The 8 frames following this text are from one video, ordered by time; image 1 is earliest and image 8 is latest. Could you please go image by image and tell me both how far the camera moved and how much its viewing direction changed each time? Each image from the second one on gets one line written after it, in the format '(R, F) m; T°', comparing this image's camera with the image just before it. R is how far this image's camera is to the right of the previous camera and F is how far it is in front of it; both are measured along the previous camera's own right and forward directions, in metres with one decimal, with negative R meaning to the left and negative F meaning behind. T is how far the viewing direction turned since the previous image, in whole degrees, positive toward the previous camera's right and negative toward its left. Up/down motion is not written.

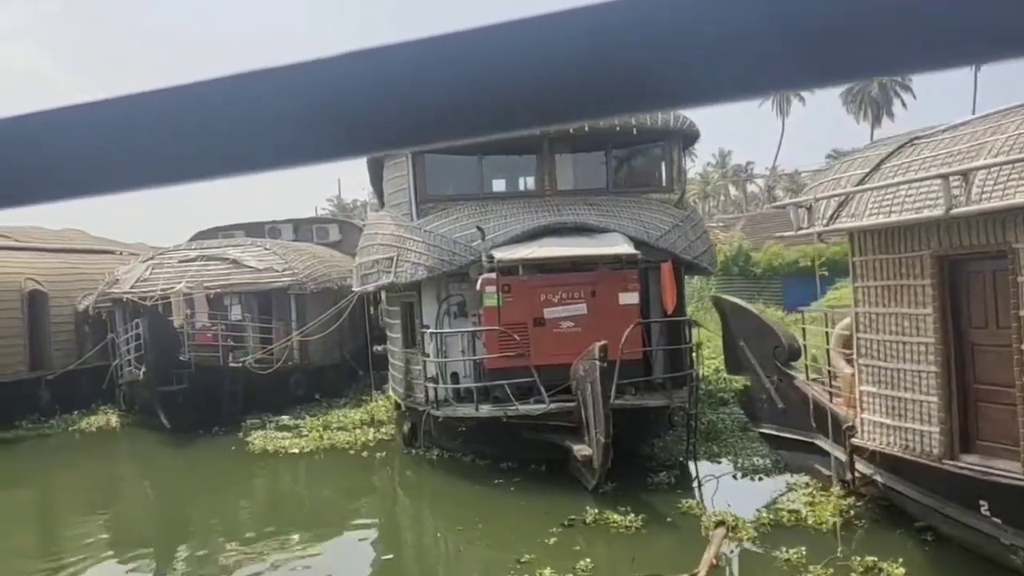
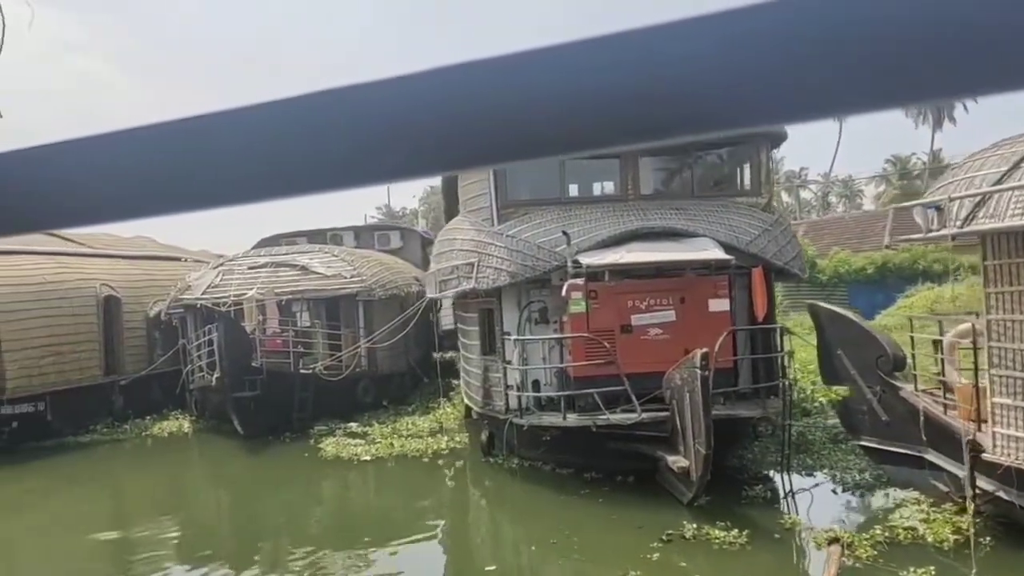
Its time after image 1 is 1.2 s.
(-0.4, +0.2) m; -3°
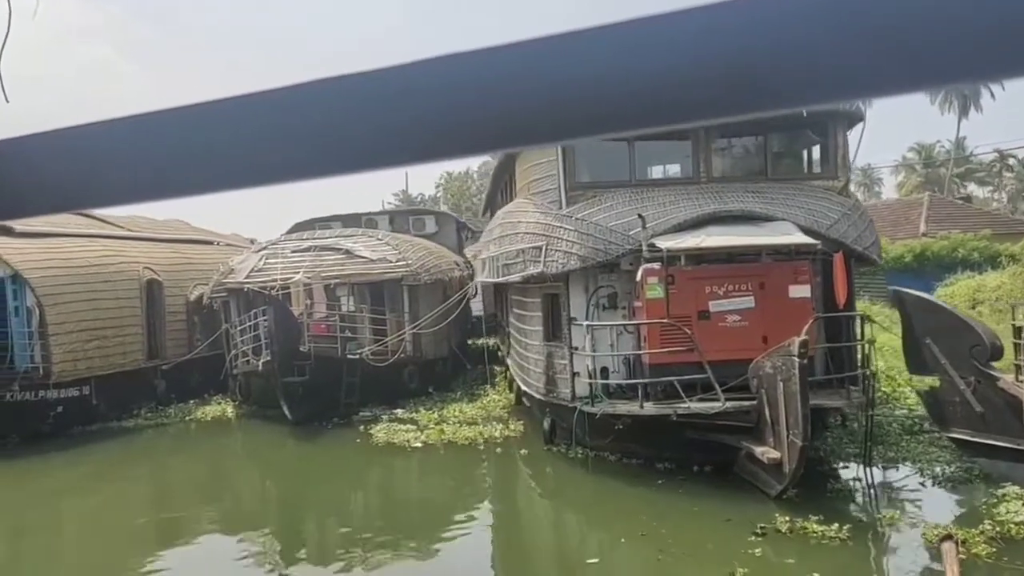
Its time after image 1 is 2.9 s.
(-0.6, +0.2) m; -1°
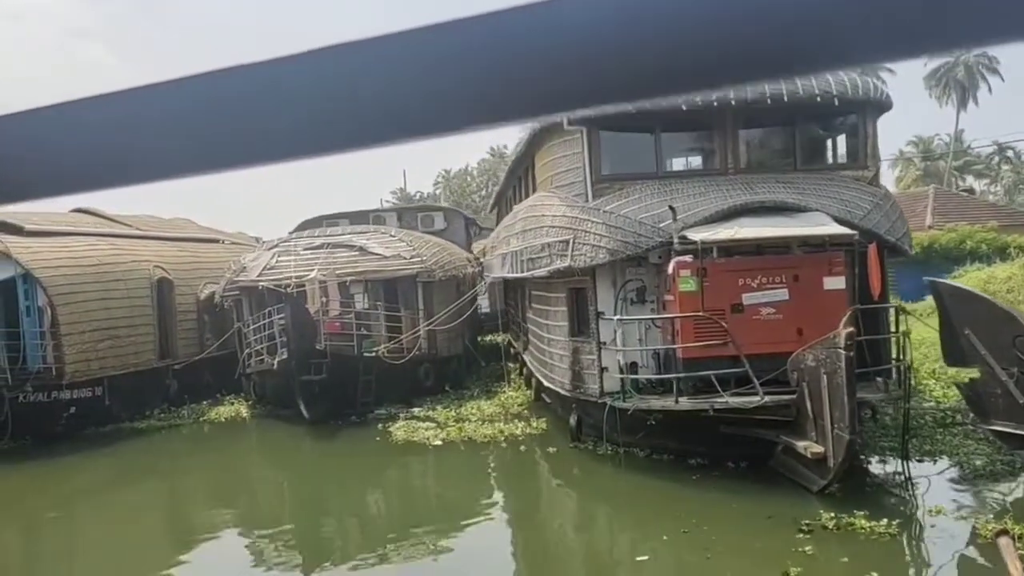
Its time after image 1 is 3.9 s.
(-0.3, +0.1) m; 0°
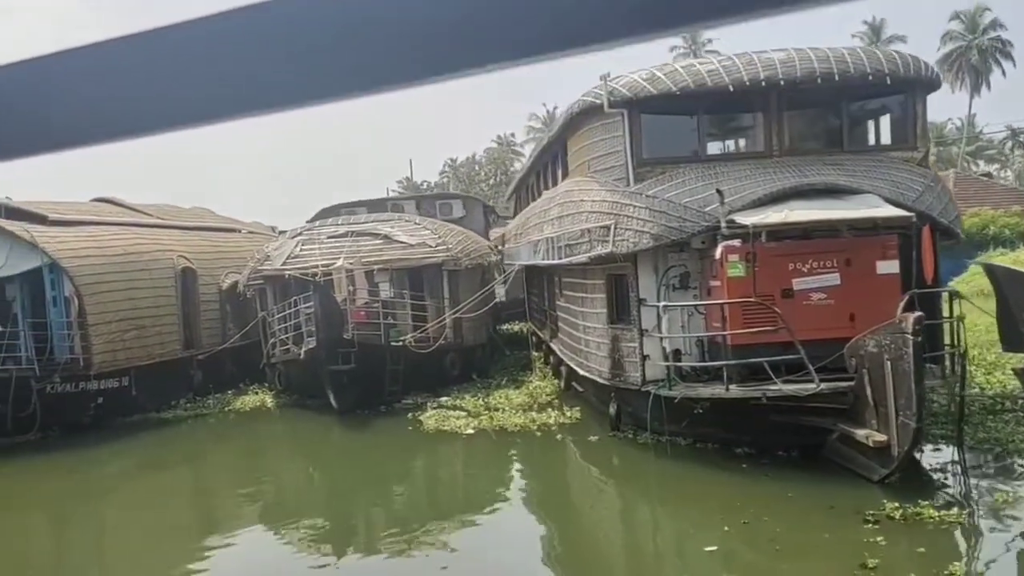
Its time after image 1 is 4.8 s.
(-0.3, +0.2) m; 0°
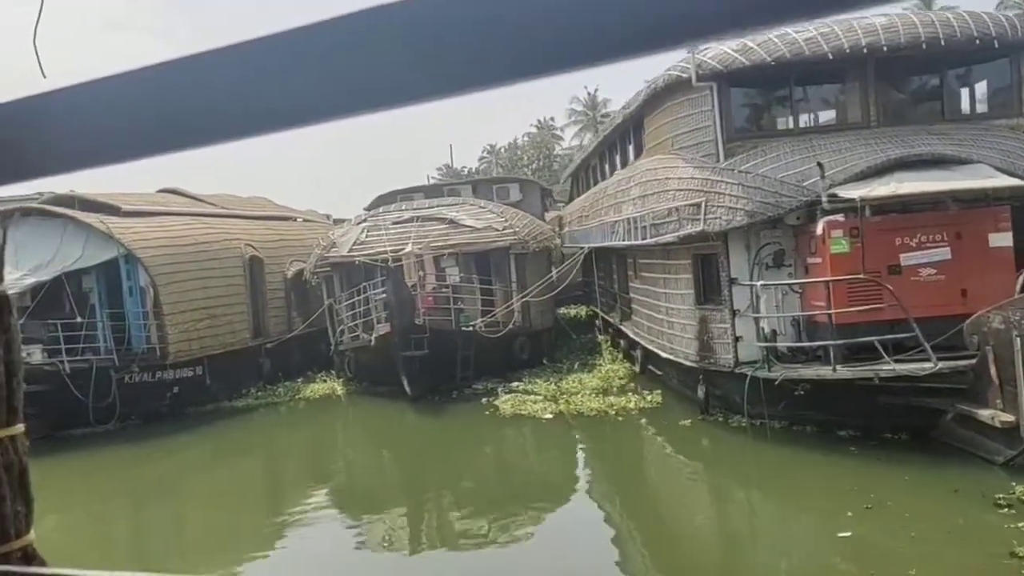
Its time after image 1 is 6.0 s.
(-0.5, +0.2) m; -2°
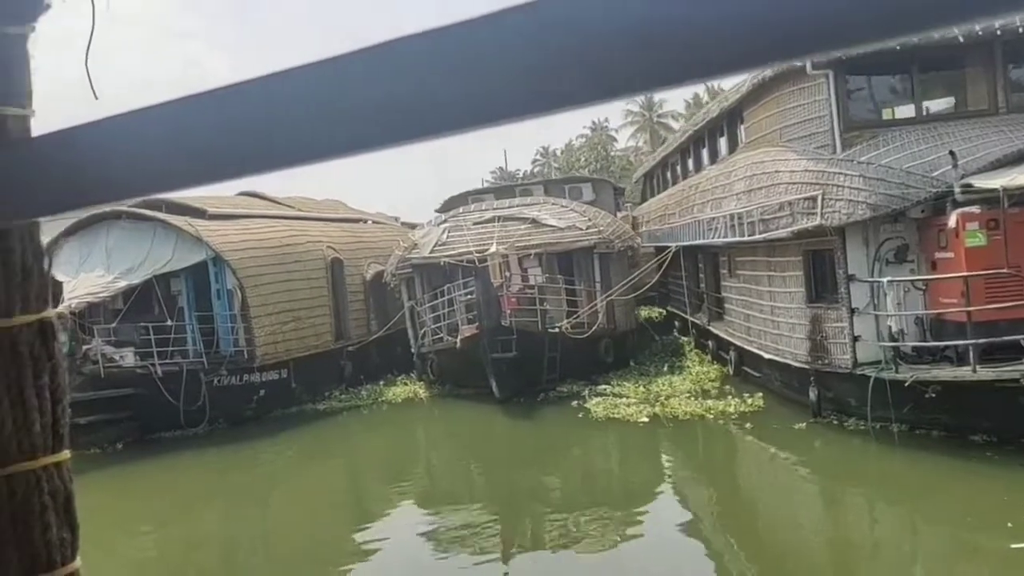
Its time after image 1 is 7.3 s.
(-0.5, +0.2) m; -3°
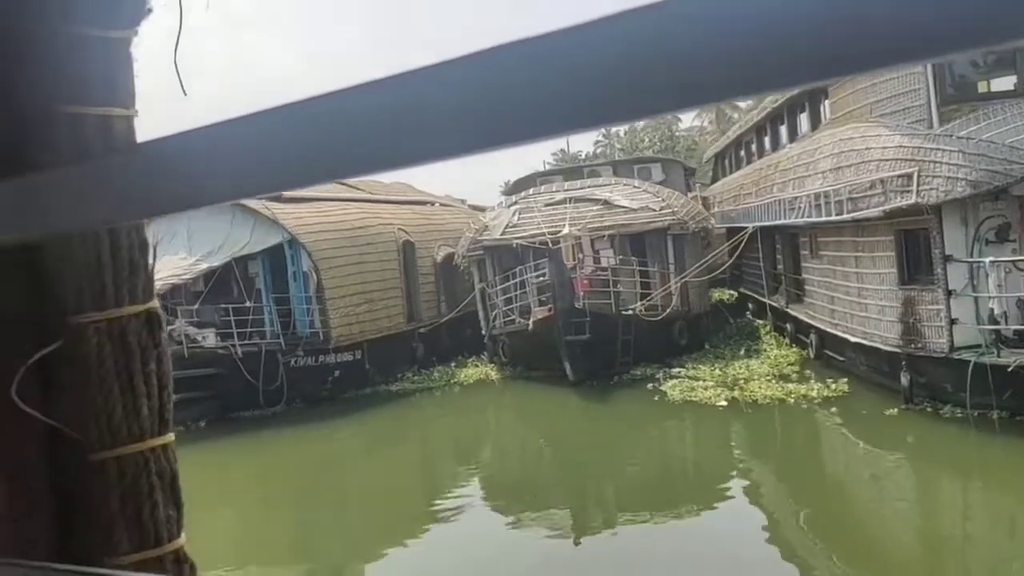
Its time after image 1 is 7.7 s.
(-0.2, +0.1) m; -4°
